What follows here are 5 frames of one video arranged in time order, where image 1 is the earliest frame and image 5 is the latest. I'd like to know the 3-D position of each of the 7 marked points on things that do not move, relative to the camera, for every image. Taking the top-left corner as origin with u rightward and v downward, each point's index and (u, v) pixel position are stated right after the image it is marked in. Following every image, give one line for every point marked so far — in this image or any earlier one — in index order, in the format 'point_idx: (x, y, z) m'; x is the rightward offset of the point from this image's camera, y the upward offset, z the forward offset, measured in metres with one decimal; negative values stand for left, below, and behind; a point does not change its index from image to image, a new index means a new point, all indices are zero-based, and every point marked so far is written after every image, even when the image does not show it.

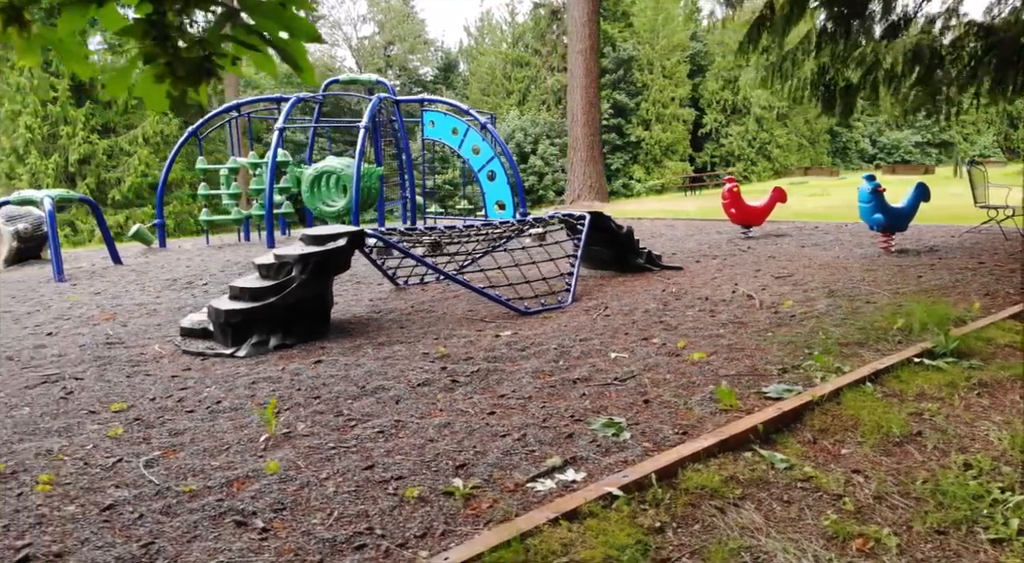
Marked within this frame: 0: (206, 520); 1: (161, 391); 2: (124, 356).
0: (-0.8, -0.6, +2.2) m
1: (-1.5, -0.5, +3.5) m
2: (-1.9, -0.4, +4.2) m
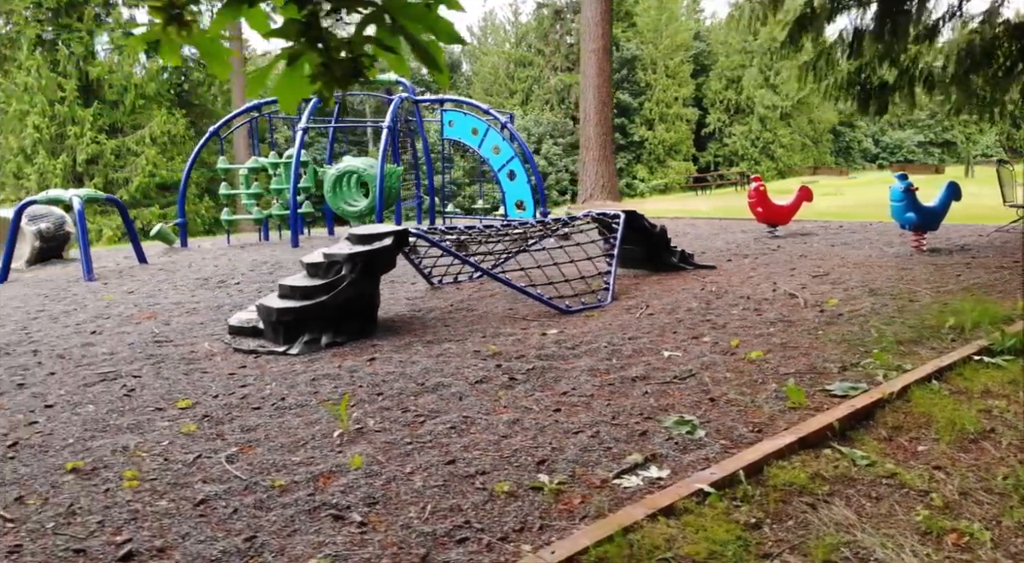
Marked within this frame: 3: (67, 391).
0: (-0.5, -0.6, +2.2) m
1: (-1.2, -0.5, +3.5) m
2: (-1.7, -0.4, +4.2) m
3: (-1.9, -0.5, +3.6) m
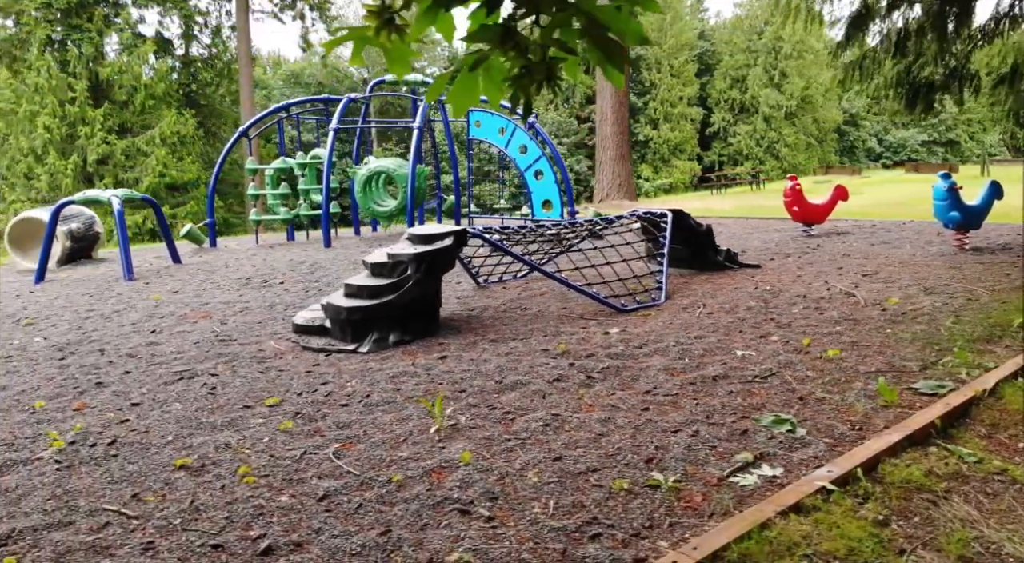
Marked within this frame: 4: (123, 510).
0: (-0.2, -0.6, +2.2) m
1: (-0.9, -0.4, +3.6) m
2: (-1.3, -0.4, +4.2) m
3: (-1.6, -0.5, +3.6) m
4: (-1.1, -0.6, +2.3) m
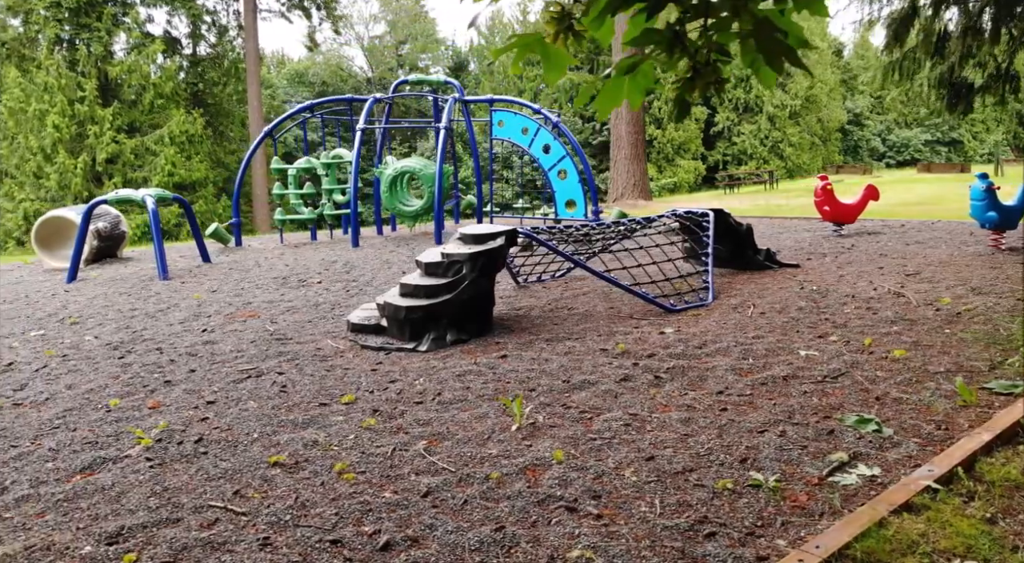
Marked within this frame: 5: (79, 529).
0: (+0.1, -0.6, +2.2) m
1: (-0.6, -0.4, +3.6) m
2: (-1.0, -0.4, +4.2) m
3: (-1.3, -0.5, +3.6) m
4: (-0.8, -0.6, +2.3) m
5: (-1.2, -0.7, +2.3) m
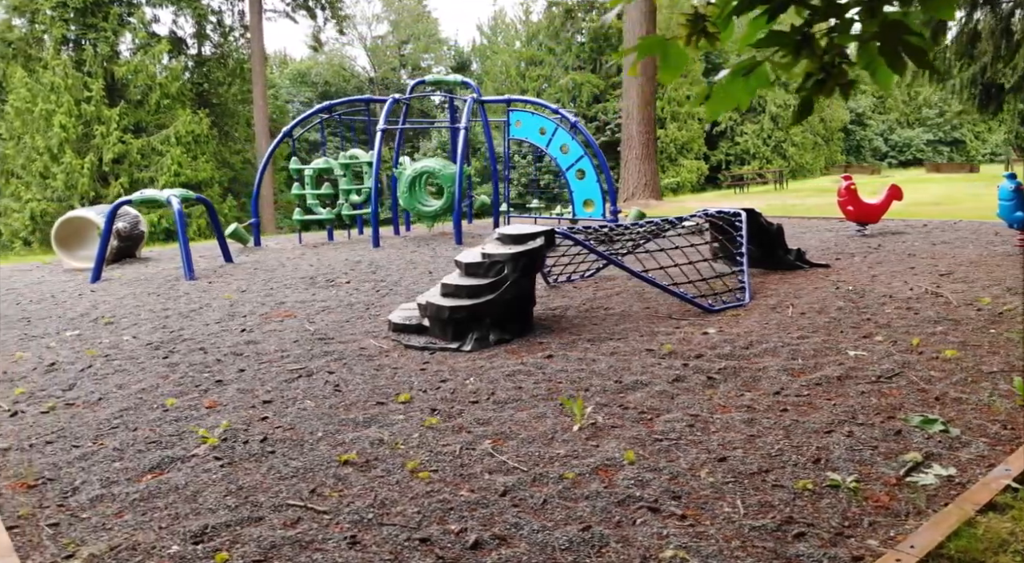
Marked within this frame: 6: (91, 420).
0: (+0.3, -0.6, +2.2) m
1: (-0.4, -0.4, +3.6) m
2: (-0.8, -0.4, +4.3) m
3: (-1.0, -0.5, +3.6) m
4: (-0.6, -0.6, +2.4) m
5: (-1.0, -0.7, +2.3) m
6: (-1.7, -0.6, +3.3) m
